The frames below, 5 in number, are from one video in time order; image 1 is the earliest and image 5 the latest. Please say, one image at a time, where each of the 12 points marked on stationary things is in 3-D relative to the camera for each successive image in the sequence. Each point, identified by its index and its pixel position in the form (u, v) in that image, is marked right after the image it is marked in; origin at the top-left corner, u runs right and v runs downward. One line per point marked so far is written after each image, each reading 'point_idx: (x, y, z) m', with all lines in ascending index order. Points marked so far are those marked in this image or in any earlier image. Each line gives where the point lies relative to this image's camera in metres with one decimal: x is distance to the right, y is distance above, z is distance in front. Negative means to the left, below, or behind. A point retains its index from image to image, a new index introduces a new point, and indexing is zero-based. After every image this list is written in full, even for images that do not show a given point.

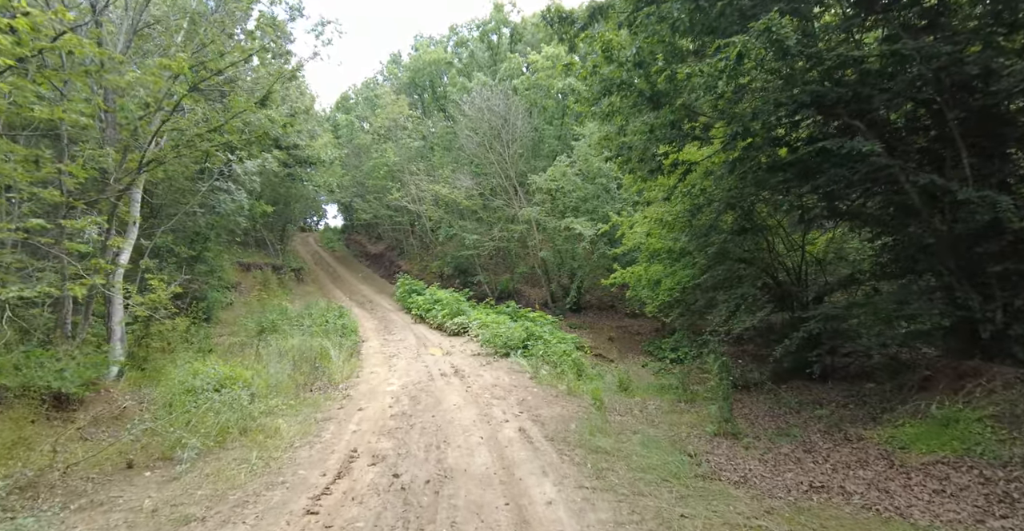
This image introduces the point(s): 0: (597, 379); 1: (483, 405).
0: (+2.0, -2.7, +11.5) m
1: (-0.5, -2.4, +8.3) m
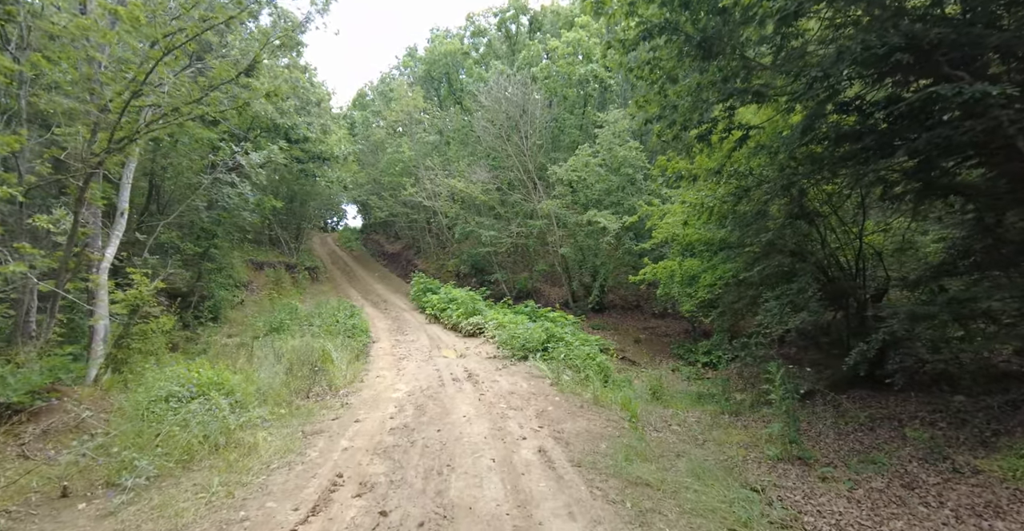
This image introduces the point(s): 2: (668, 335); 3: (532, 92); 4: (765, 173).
0: (+2.4, -2.6, +10.3) m
1: (-0.2, -2.2, +7.2) m
2: (+6.0, -2.8, +19.0) m
3: (+0.8, +7.1, +19.9) m
4: (+4.4, +1.6, +8.4) m
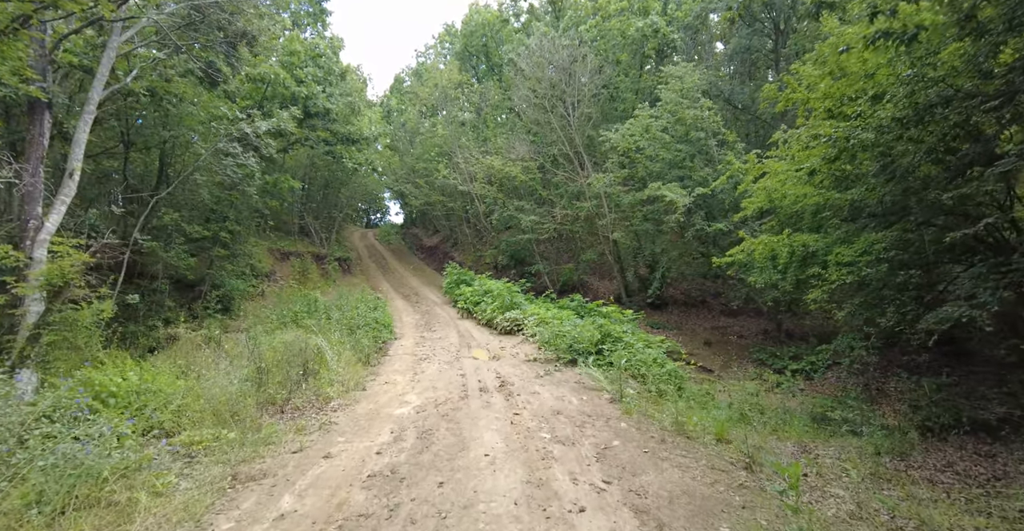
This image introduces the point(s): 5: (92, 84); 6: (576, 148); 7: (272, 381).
0: (+3.1, -2.2, +7.5) m
1: (+0.2, -1.8, +4.7) m
2: (+7.5, -2.3, +15.9) m
3: (+2.4, +7.5, +17.2) m
4: (+4.9, +2.0, +5.4) m
5: (-7.2, +3.1, +8.3) m
6: (+2.3, +4.3, +18.0) m
7: (-3.4, -1.6, +6.9) m
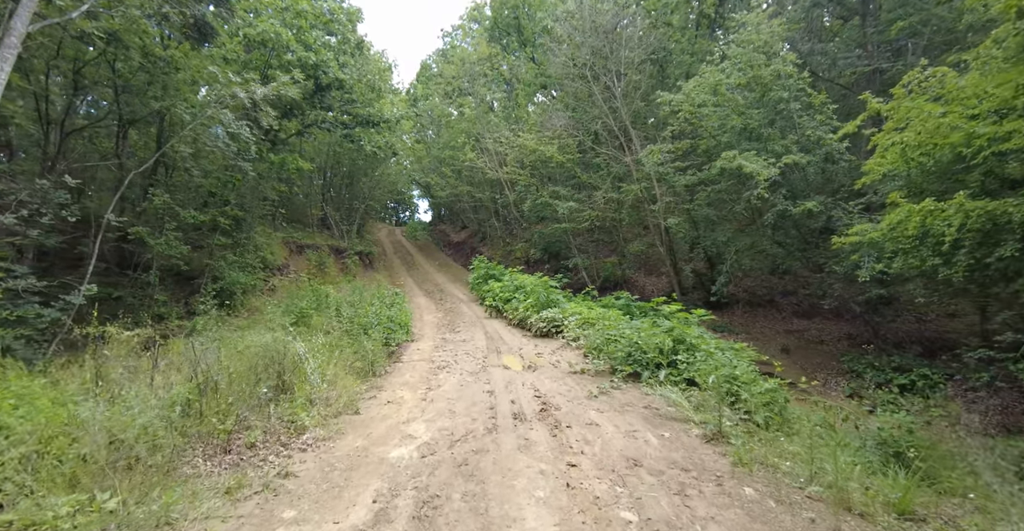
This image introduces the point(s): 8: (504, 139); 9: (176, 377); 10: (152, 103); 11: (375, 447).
0: (+3.6, -1.9, +5.1) m
1: (+0.6, -1.6, +2.4) m
2: (+8.5, -2.1, +13.2) m
3: (+3.5, +7.7, +14.8) m
4: (+5.3, +2.2, +2.9) m
5: (-6.6, +3.4, +6.5) m
6: (+3.5, +4.6, +15.6) m
7: (-2.9, -1.4, +4.8) m
8: (-0.3, +4.9, +19.1) m
9: (-3.6, -1.2, +5.2) m
10: (-8.4, +3.8, +11.4) m
11: (-1.3, -1.7, +4.7) m
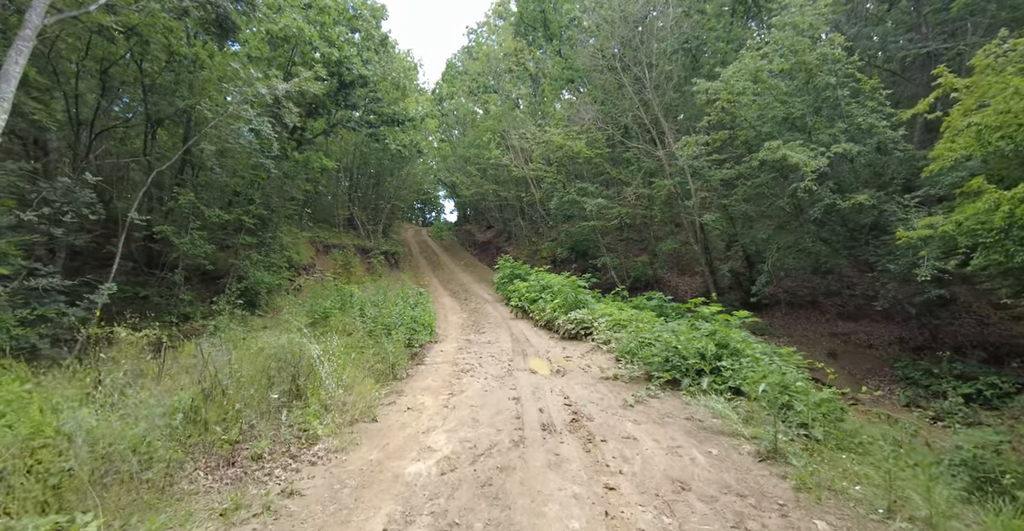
0: (+3.9, -1.9, +4.4) m
1: (+0.7, -1.5, +1.9) m
2: (+9.1, -2.1, +12.2) m
3: (+4.3, +7.8, +14.1) m
4: (+5.4, +2.3, +2.1) m
5: (-6.2, +3.4, +6.4) m
6: (+4.3, +4.6, +14.9) m
7: (-2.6, -1.3, +4.5) m
8: (+0.7, +4.9, +18.6) m
9: (-3.3, -1.2, +4.9) m
10: (-7.8, +3.8, +11.3) m
11: (-1.1, -1.7, +4.3) m
